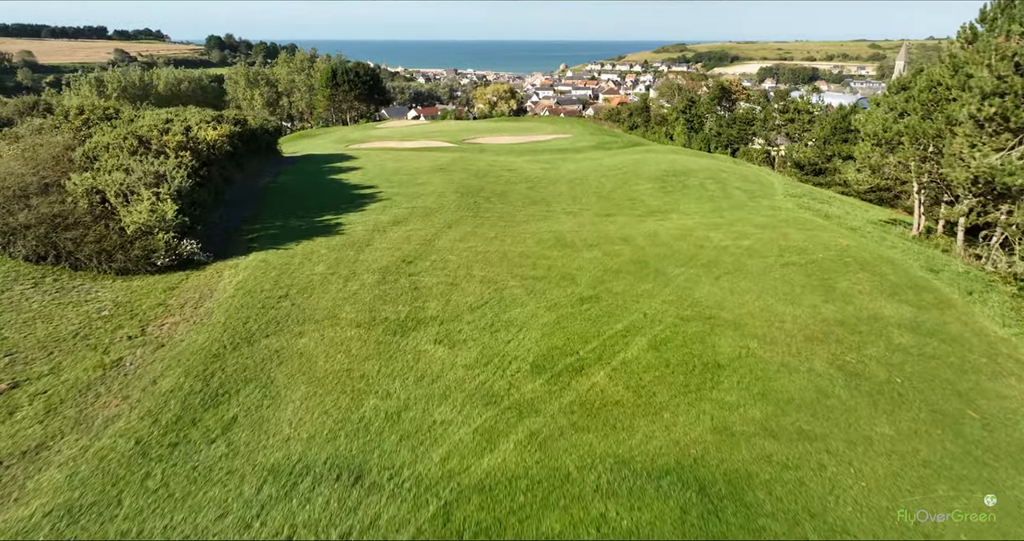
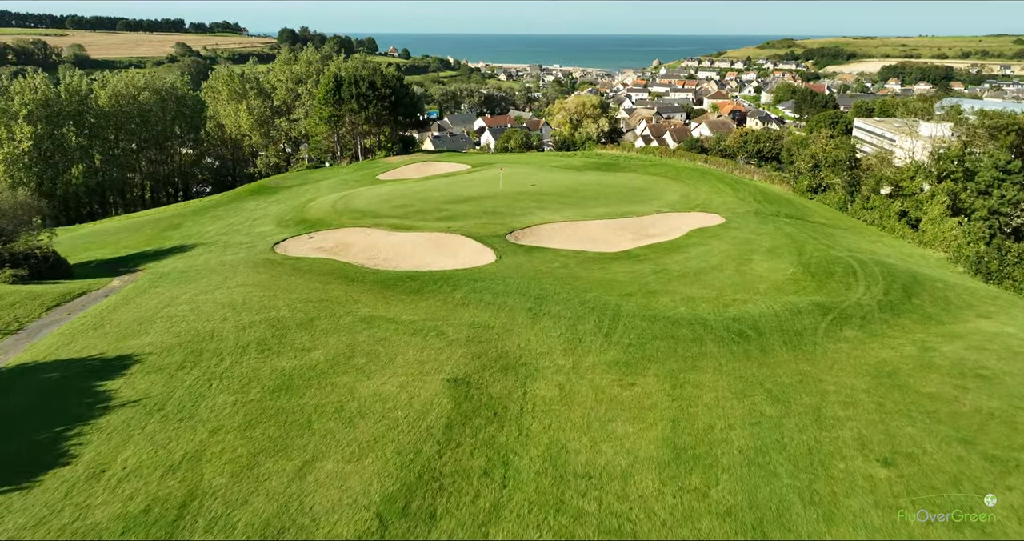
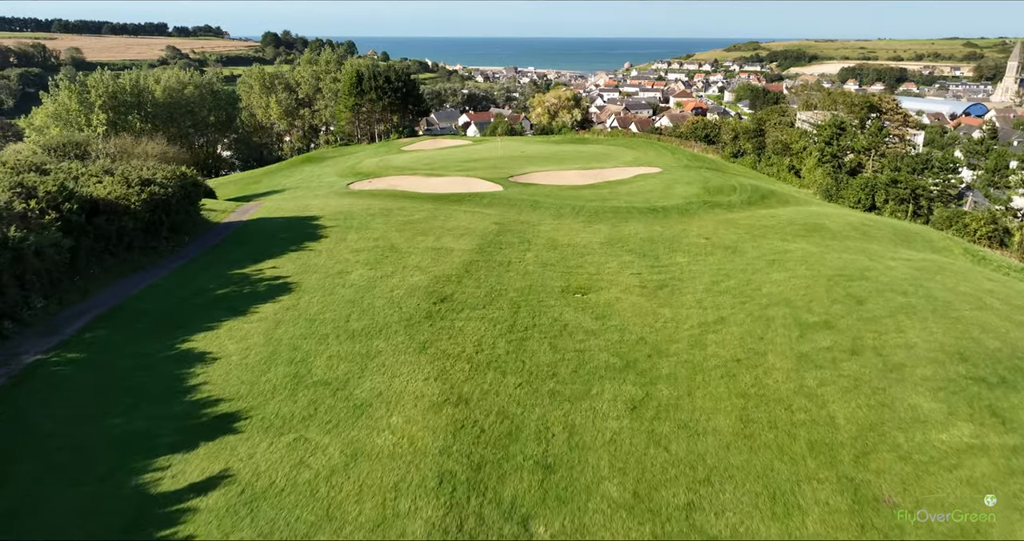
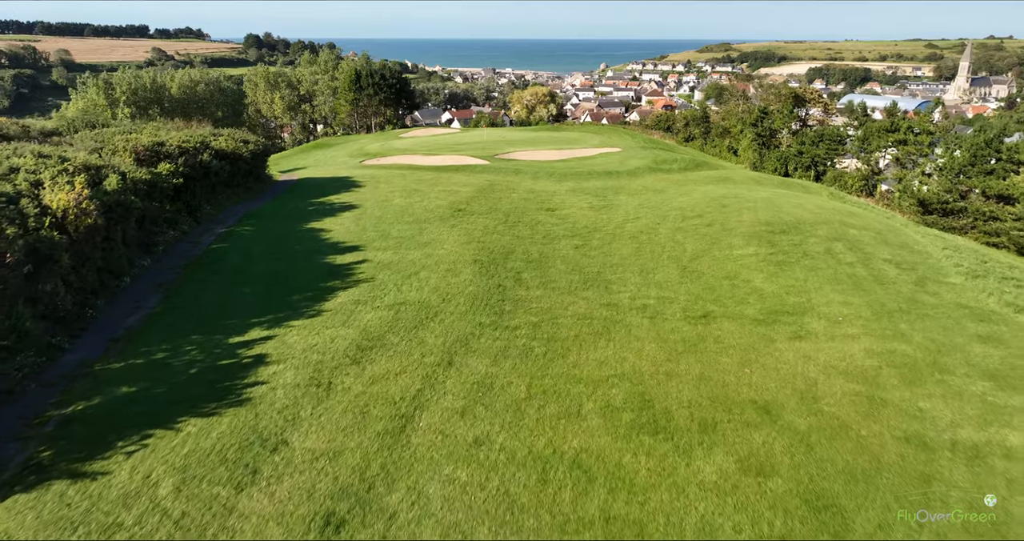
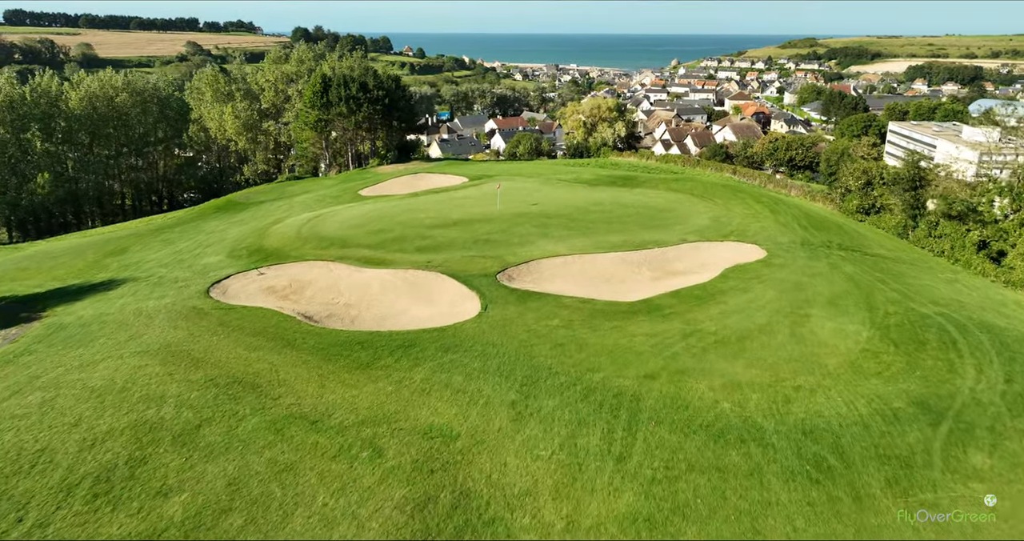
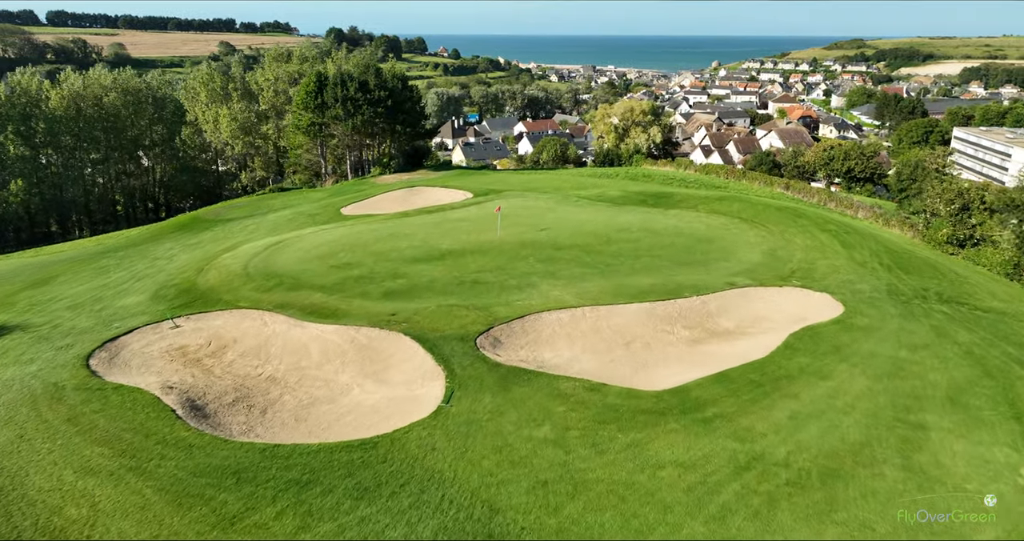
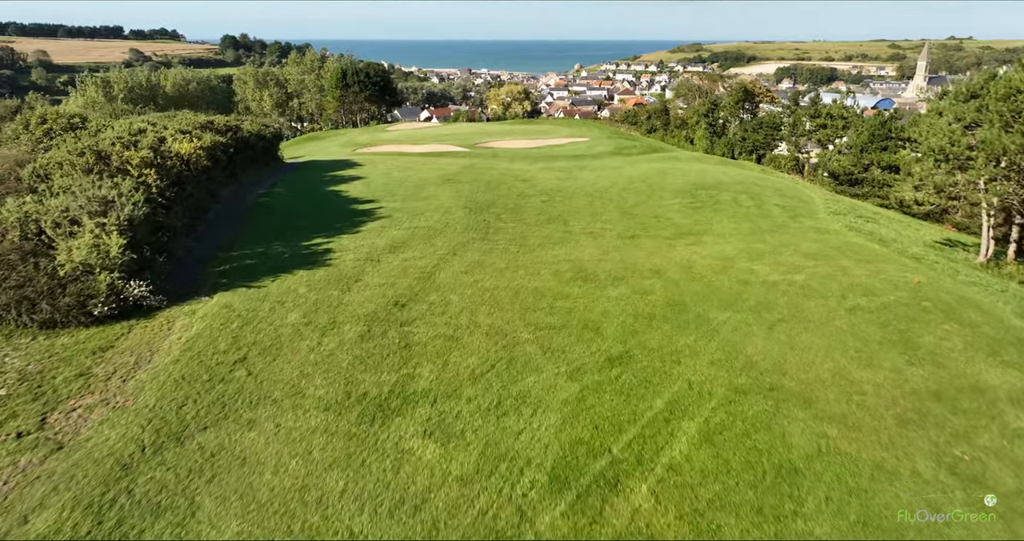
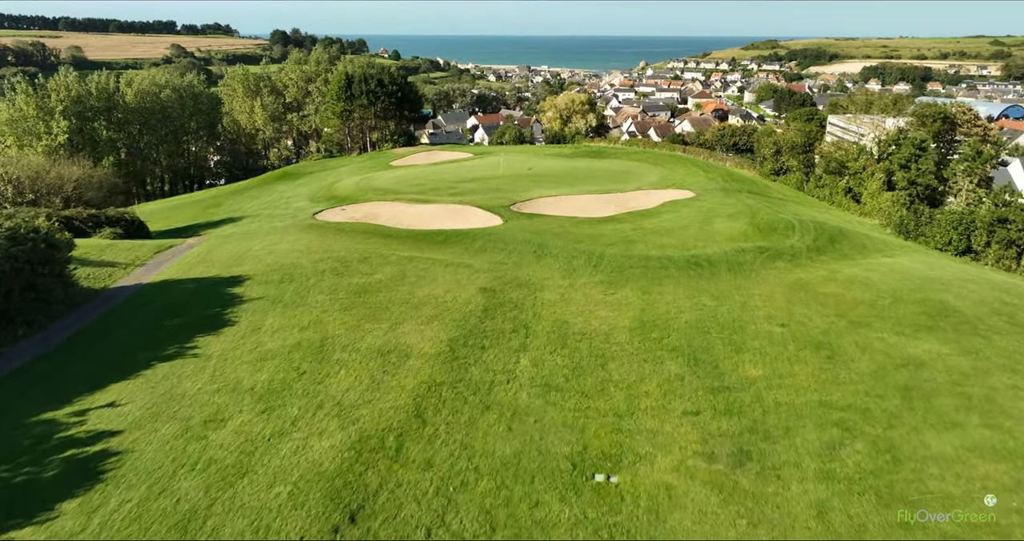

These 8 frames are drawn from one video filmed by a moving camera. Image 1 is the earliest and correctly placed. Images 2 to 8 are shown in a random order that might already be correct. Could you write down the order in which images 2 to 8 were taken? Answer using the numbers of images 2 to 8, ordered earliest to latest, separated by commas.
7, 4, 3, 8, 2, 5, 6
